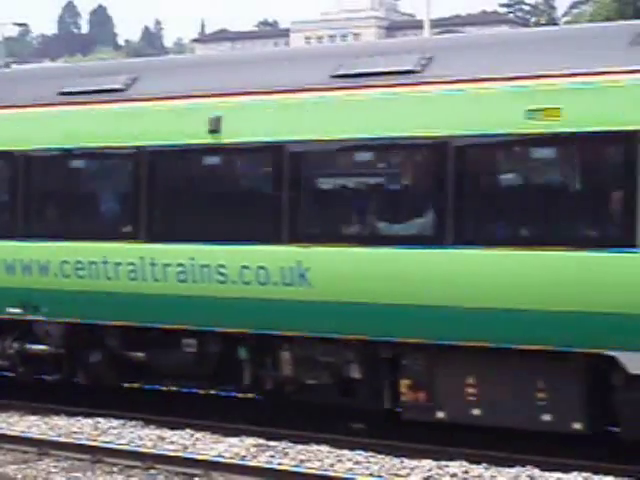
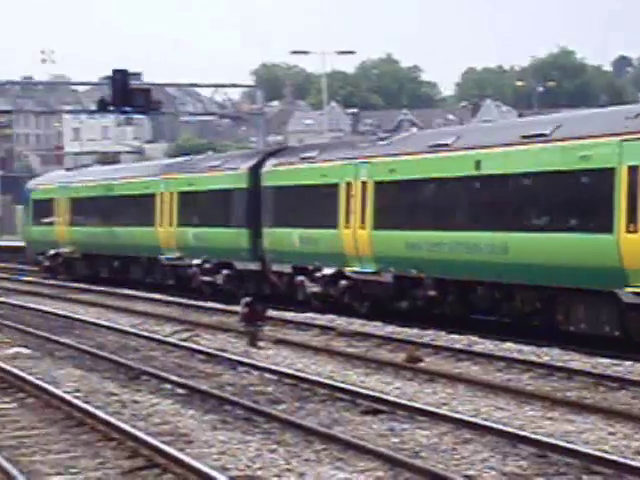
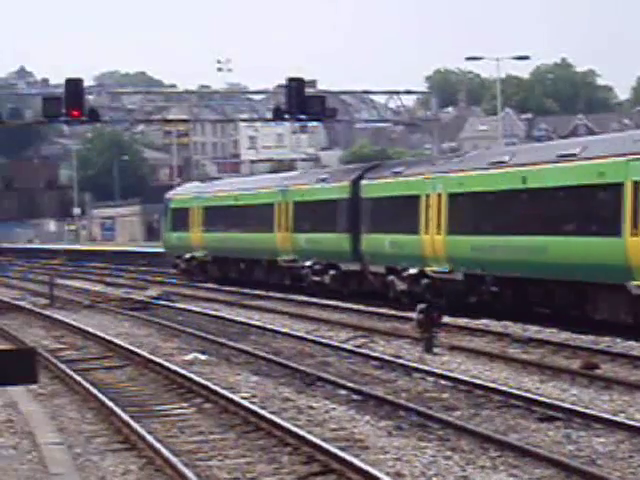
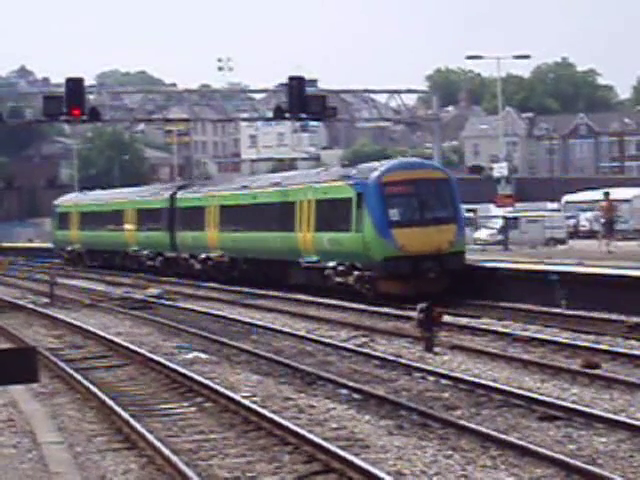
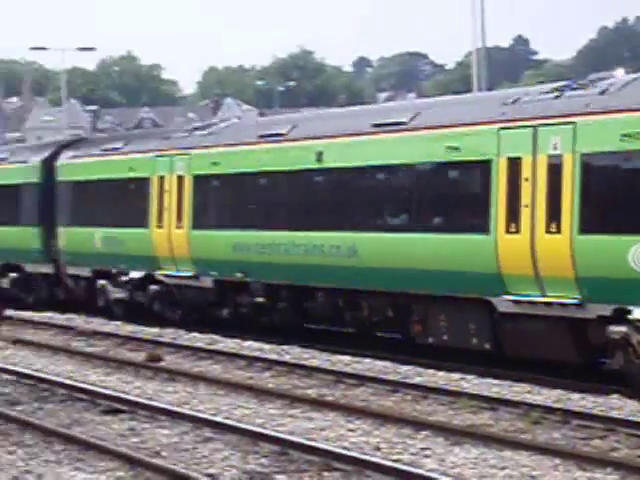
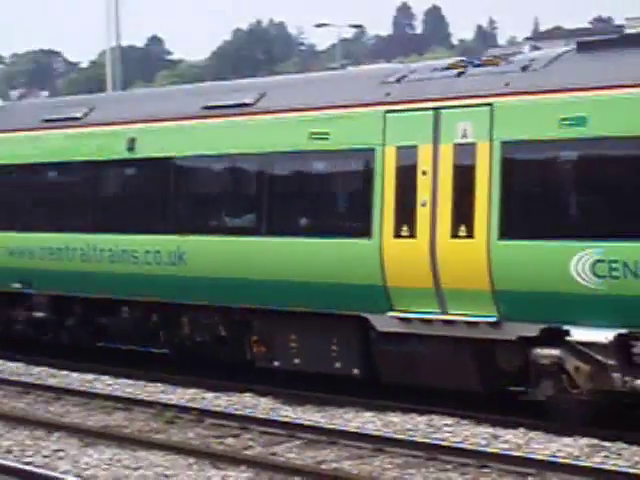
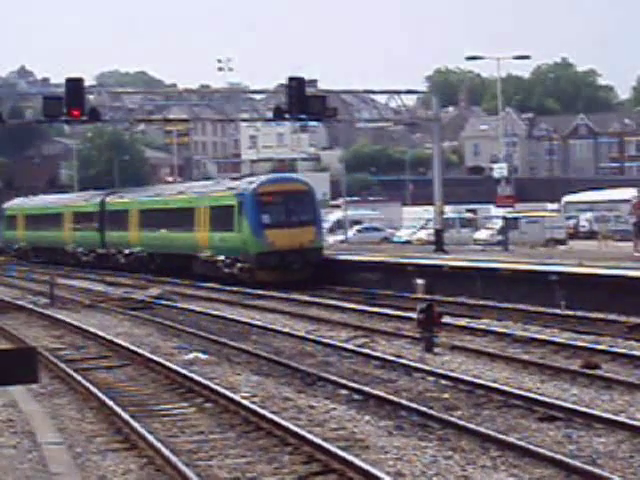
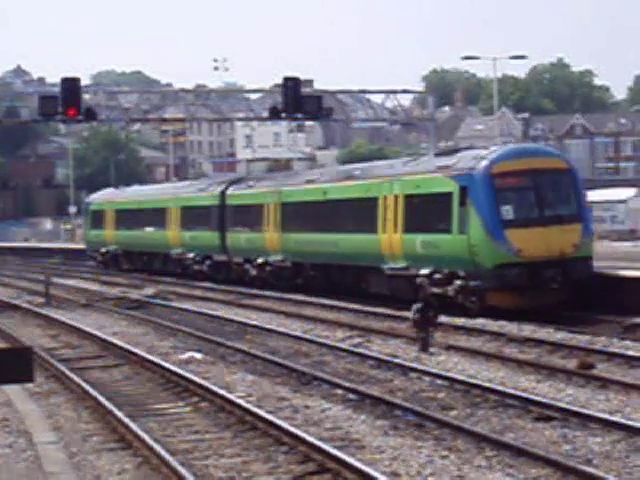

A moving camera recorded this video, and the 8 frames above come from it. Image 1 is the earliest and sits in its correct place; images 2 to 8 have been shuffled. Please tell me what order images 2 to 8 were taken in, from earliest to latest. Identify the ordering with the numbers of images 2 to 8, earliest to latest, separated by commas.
6, 5, 2, 3, 8, 4, 7
